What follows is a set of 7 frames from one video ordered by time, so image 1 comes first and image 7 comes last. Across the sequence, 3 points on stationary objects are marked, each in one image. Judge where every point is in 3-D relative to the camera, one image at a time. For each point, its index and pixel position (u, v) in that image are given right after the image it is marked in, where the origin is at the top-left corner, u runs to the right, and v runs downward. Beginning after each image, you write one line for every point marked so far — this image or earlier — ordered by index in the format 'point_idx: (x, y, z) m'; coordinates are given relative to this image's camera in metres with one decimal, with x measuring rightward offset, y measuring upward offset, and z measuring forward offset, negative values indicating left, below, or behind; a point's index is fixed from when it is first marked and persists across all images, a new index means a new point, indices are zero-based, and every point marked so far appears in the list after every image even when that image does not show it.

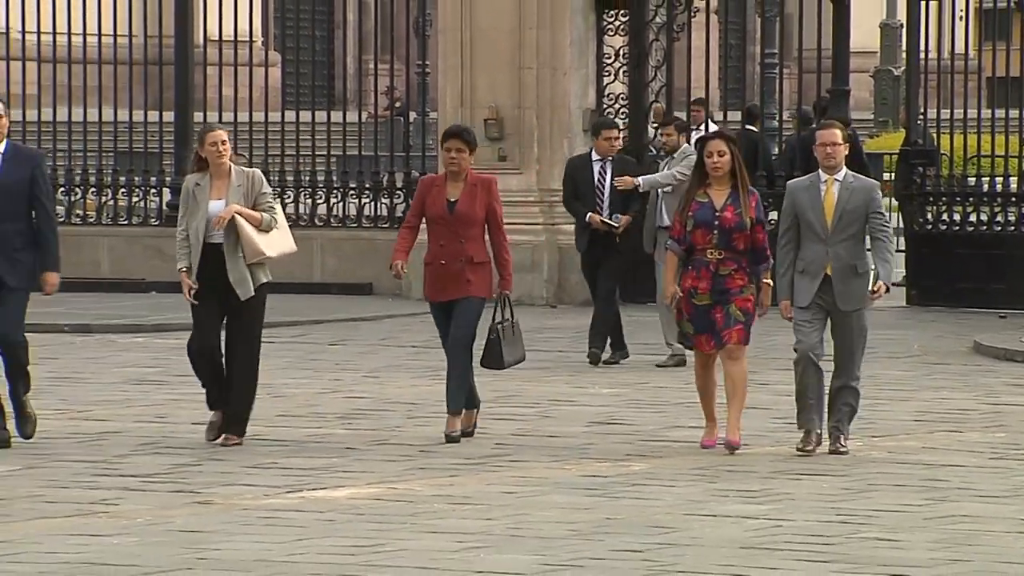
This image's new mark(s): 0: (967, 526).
0: (+1.6, -0.8, +8.9) m
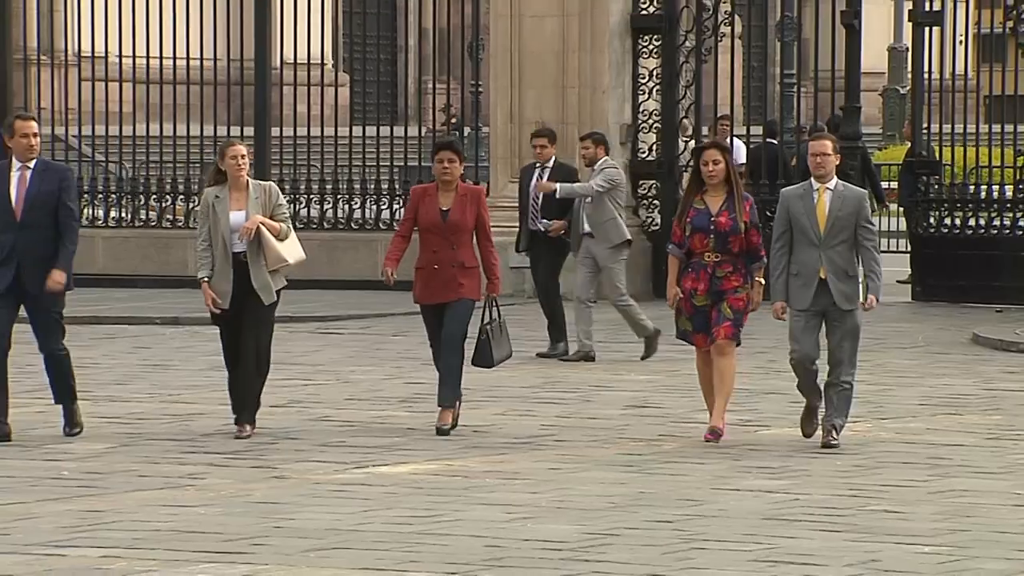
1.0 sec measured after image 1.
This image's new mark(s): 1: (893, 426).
0: (+1.7, -0.8, +9.9) m
1: (+1.7, -0.6, +11.4) m
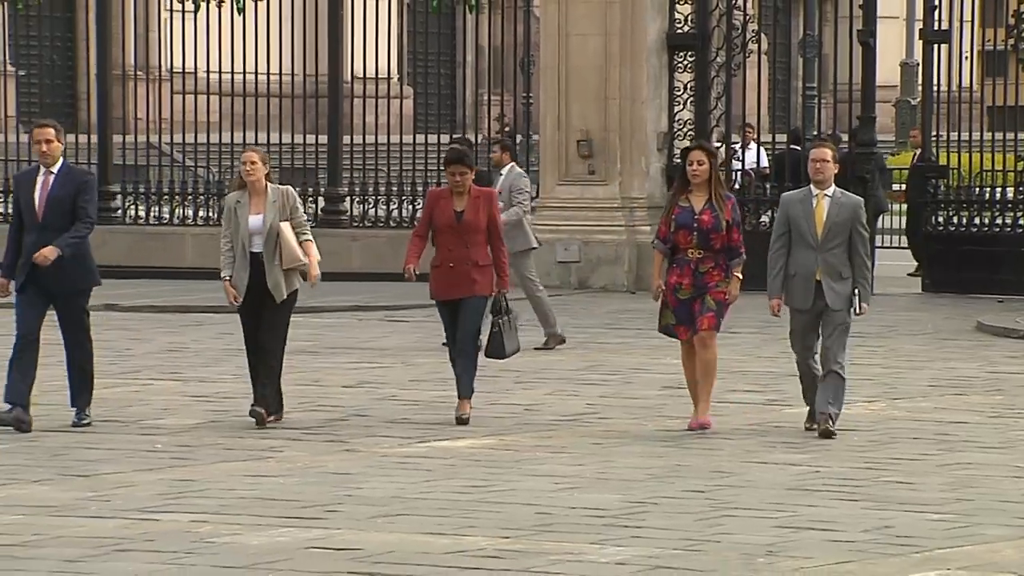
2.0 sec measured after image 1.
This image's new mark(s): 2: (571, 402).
0: (+1.9, -0.8, +10.9) m
1: (+1.9, -0.5, +12.4) m
2: (+0.3, -0.6, +13.3) m
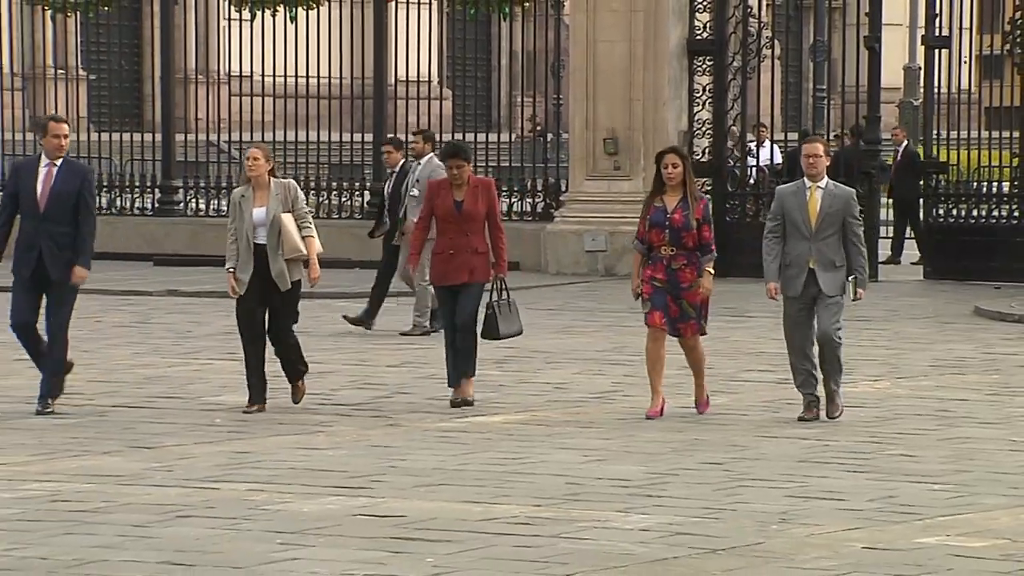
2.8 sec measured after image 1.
0: (+2.1, -0.7, +11.7) m
1: (+2.0, -0.5, +13.2) m
2: (+0.5, -0.5, +14.2) m
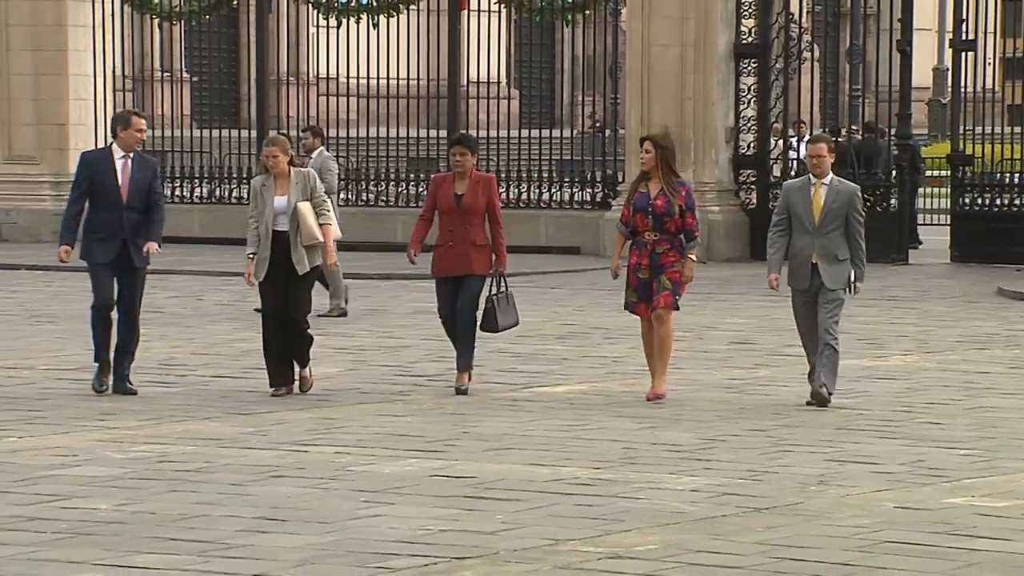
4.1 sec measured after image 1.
0: (+2.4, -0.6, +12.8) m
1: (+2.4, -0.4, +14.3) m
2: (+0.8, -0.4, +15.3) m
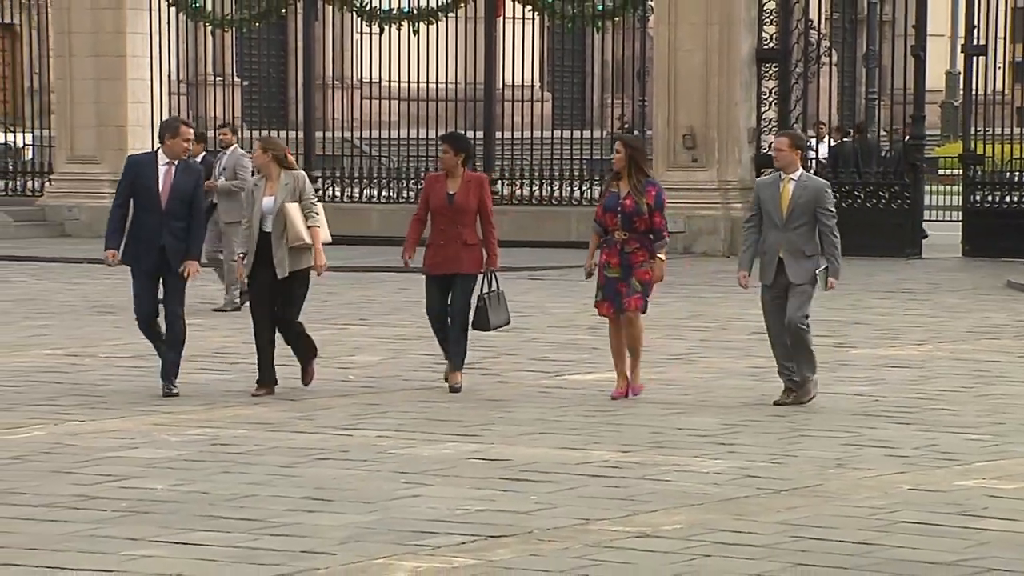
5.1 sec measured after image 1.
0: (+2.6, -0.6, +13.5) m
1: (+2.6, -0.4, +14.9) m
2: (+1.0, -0.4, +15.9) m
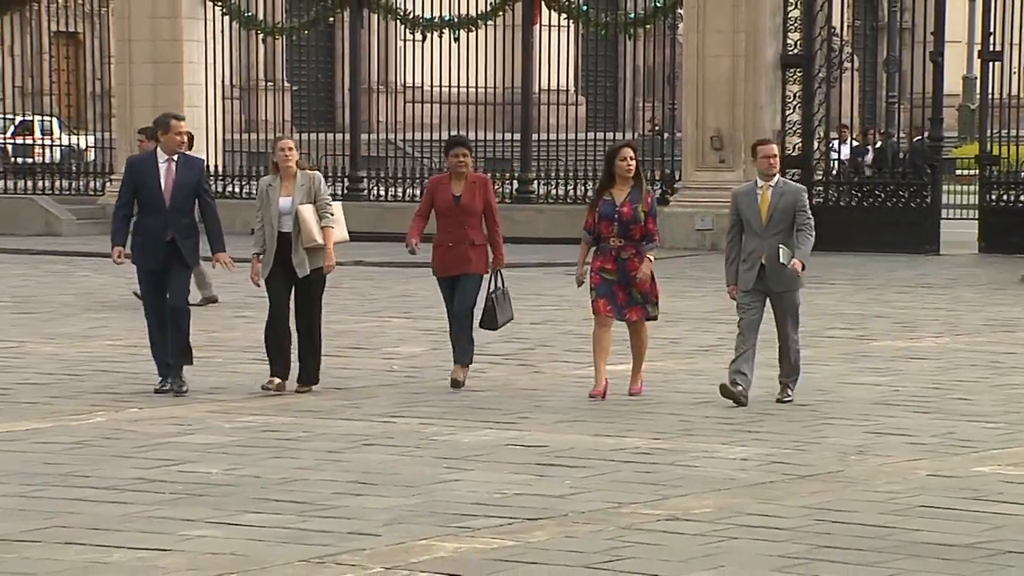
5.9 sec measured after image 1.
0: (+2.8, -0.6, +14.1) m
1: (+2.8, -0.3, +15.6) m
2: (+1.3, -0.4, +16.6) m
